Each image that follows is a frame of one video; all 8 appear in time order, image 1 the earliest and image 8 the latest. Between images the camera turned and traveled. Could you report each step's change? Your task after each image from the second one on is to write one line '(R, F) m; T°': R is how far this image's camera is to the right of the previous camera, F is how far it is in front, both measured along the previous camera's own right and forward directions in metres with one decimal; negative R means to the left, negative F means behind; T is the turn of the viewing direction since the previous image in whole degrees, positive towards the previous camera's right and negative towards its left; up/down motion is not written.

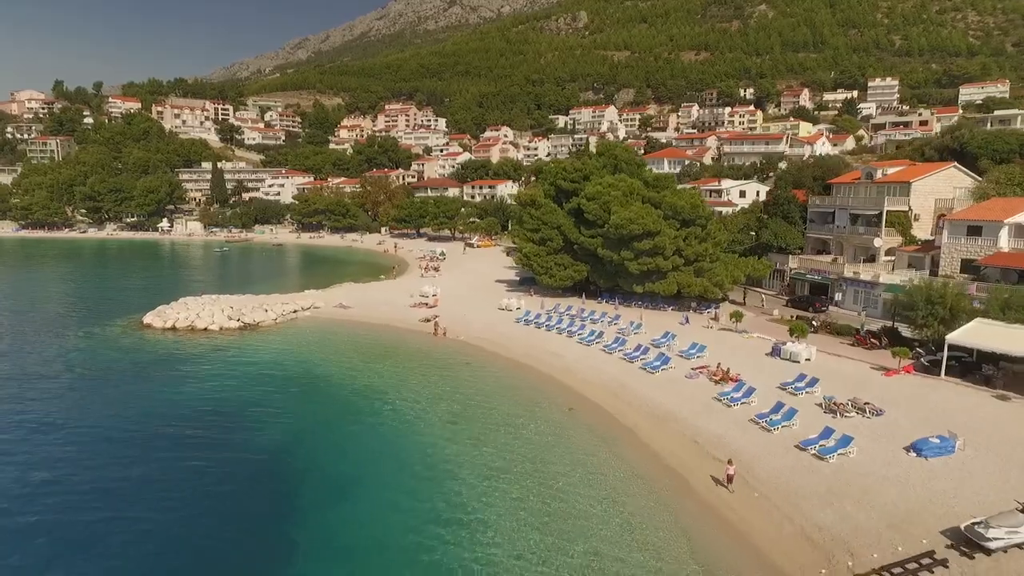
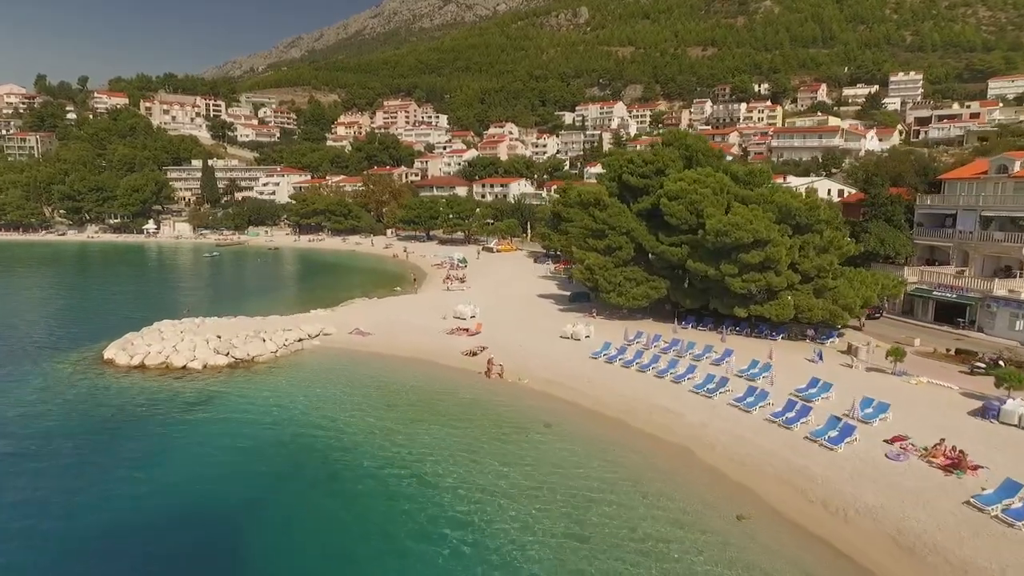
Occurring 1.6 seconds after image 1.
(-3.8, +8.5) m; +1°
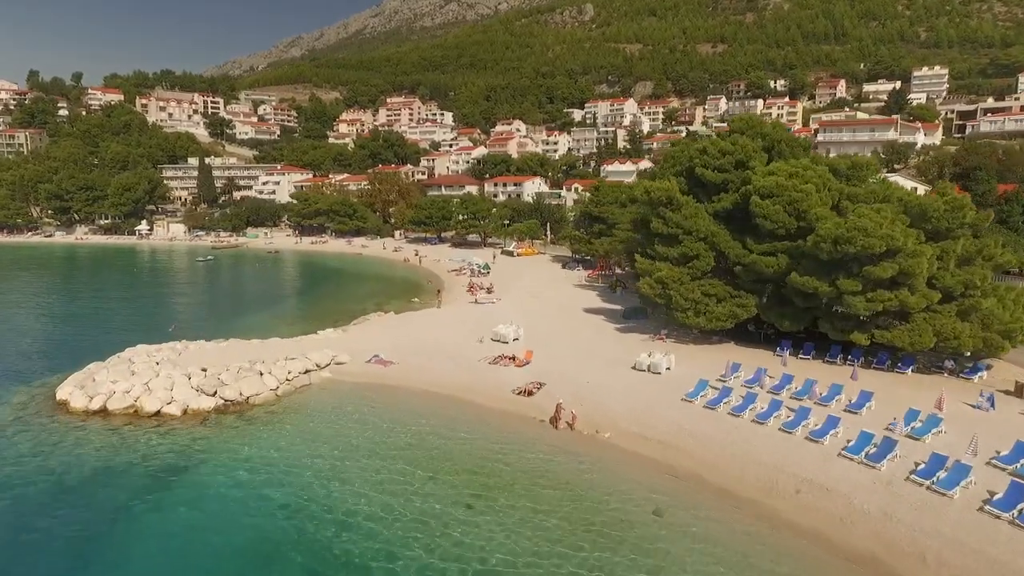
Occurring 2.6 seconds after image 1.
(-2.6, +6.5) m; 0°
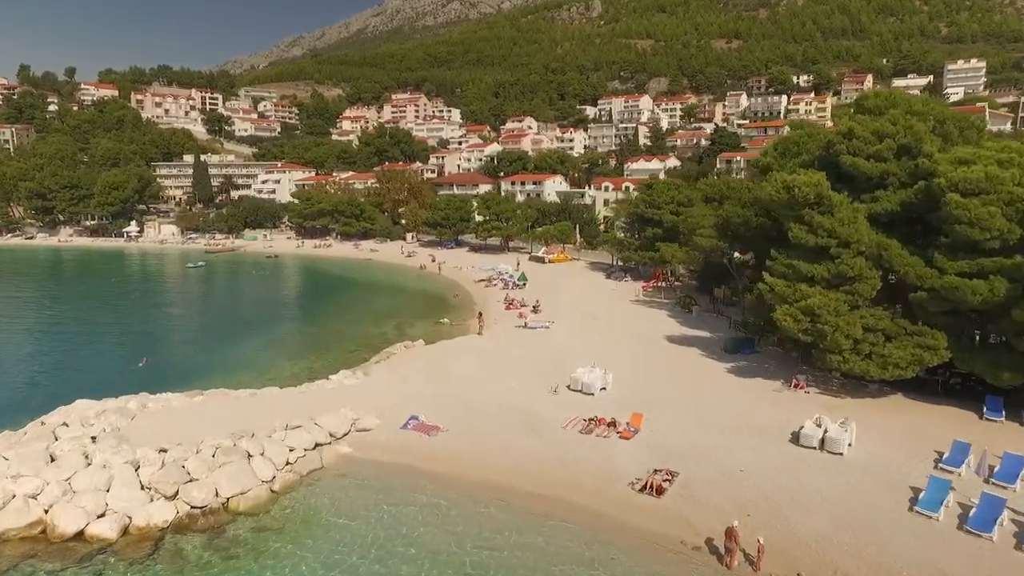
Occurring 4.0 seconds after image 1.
(-3.2, +8.4) m; 0°
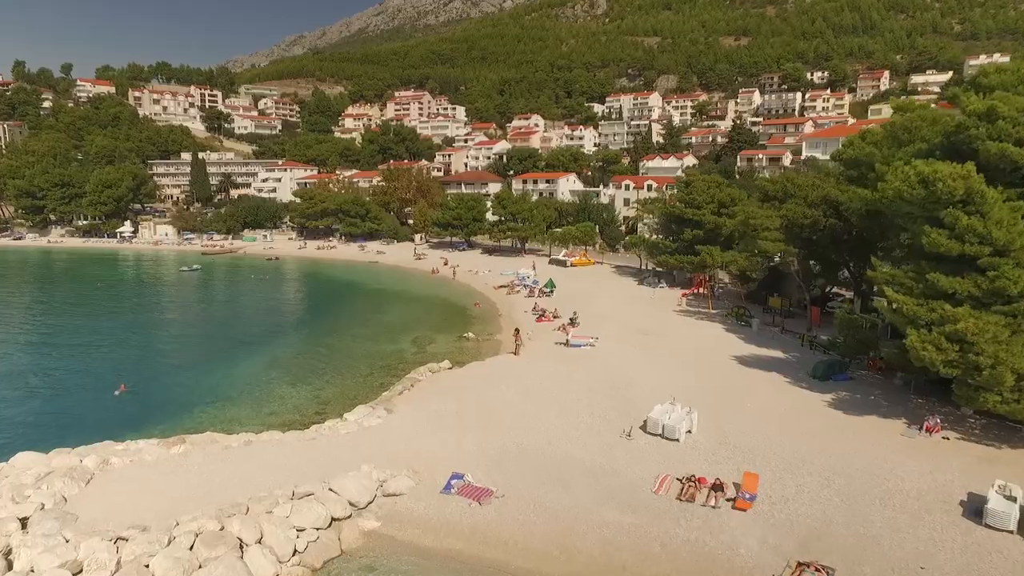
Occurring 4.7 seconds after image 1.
(-1.9, +4.7) m; 0°
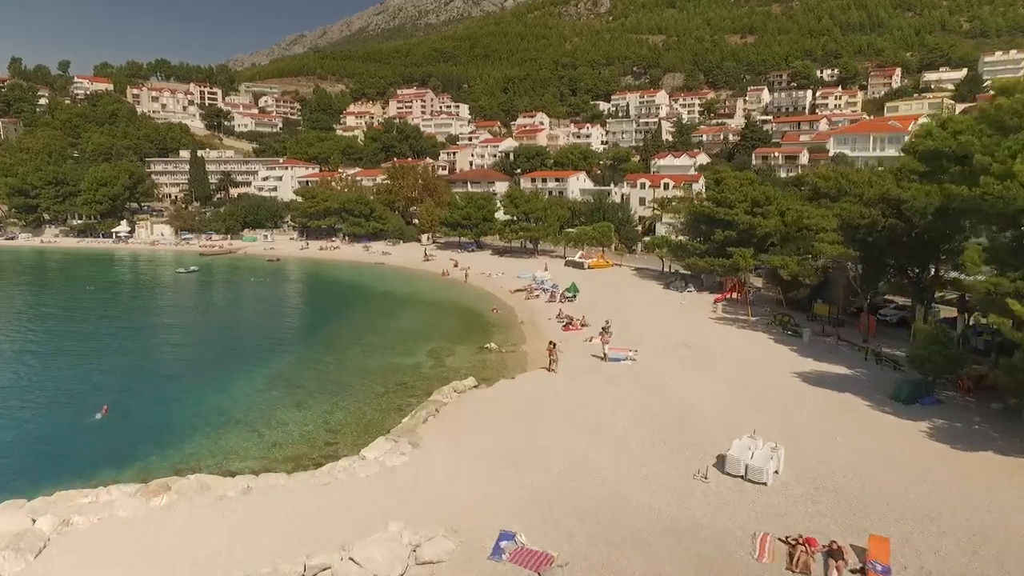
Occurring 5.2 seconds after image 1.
(-1.4, +3.1) m; 0°
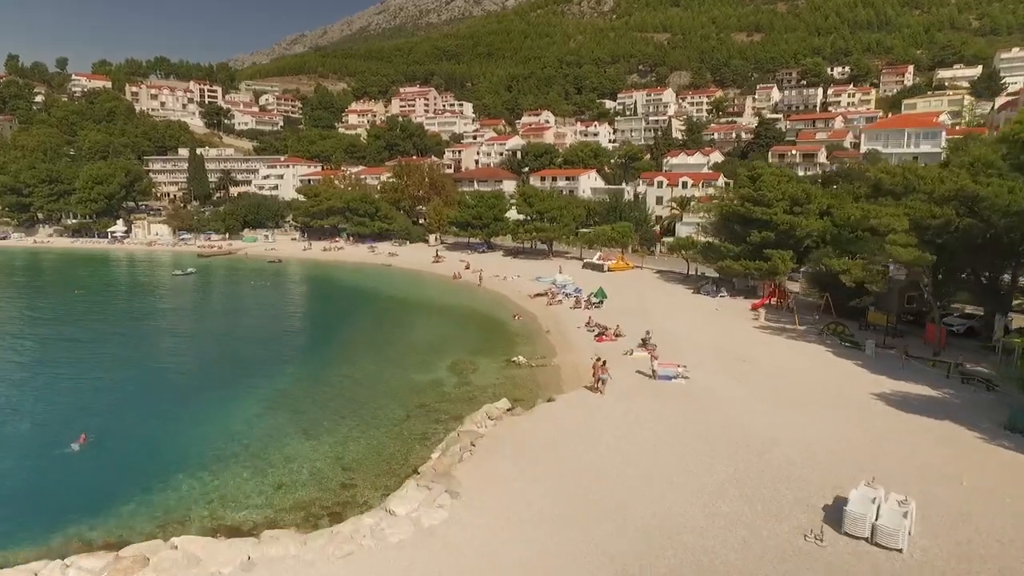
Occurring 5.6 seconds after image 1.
(-1.4, +3.1) m; 0°
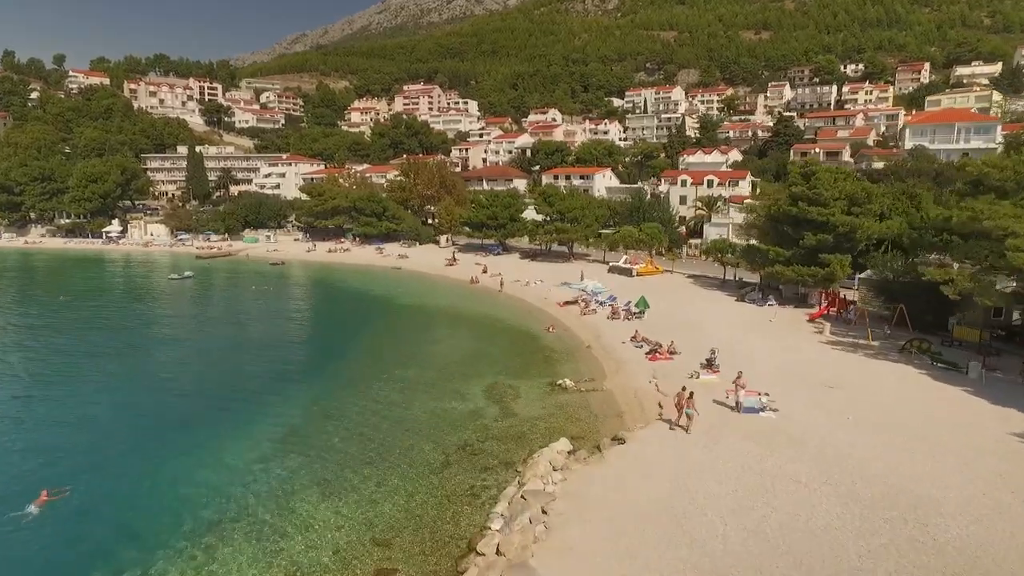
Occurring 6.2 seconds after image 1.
(-1.9, +3.9) m; 0°
